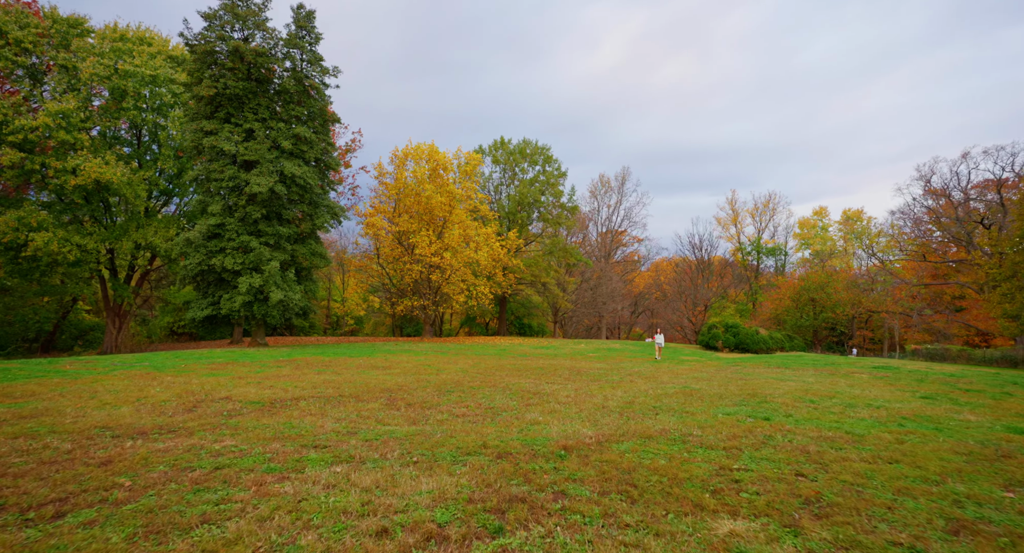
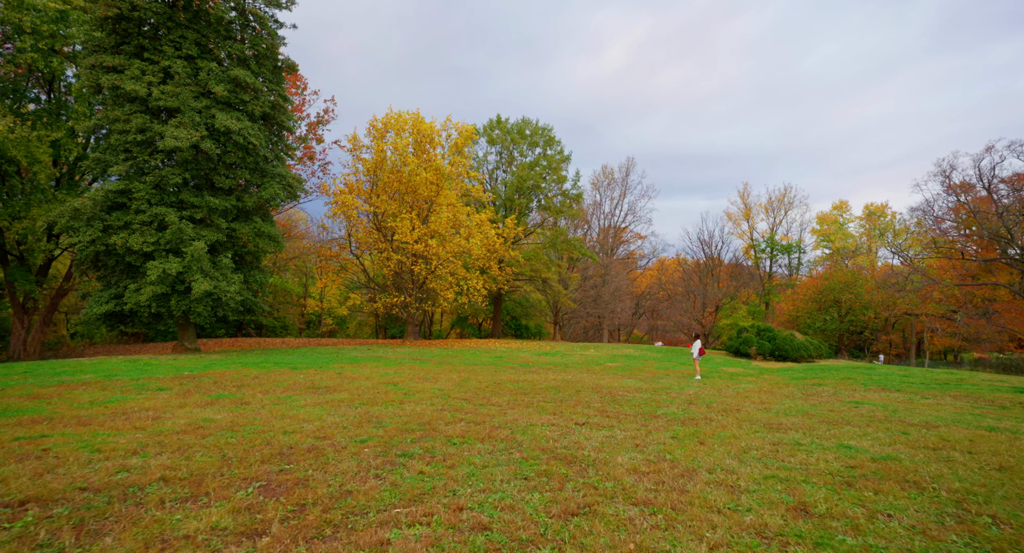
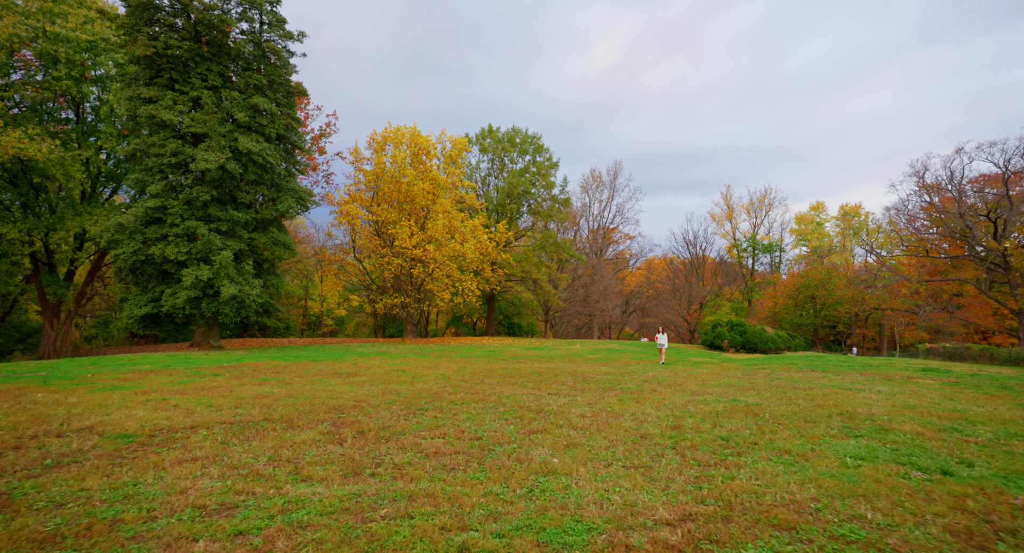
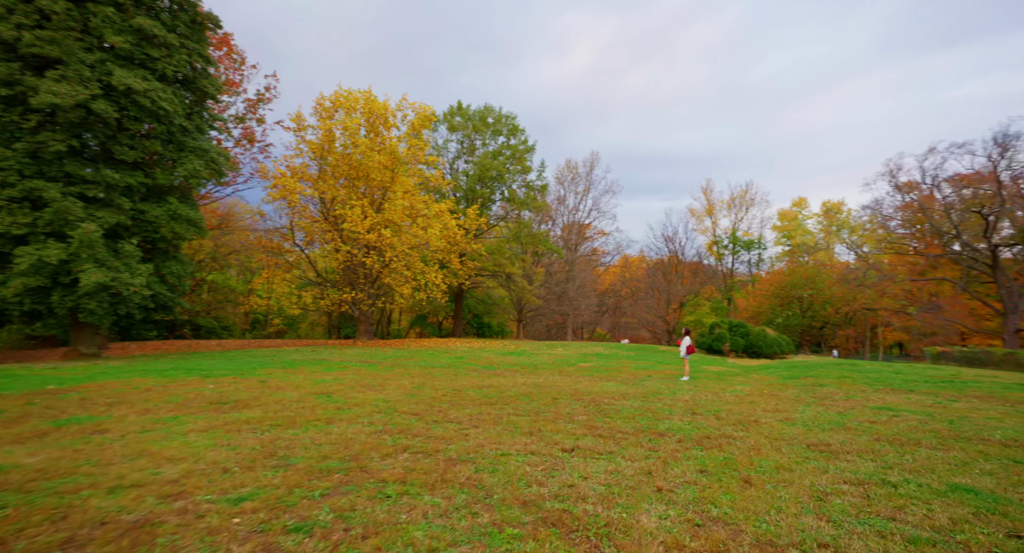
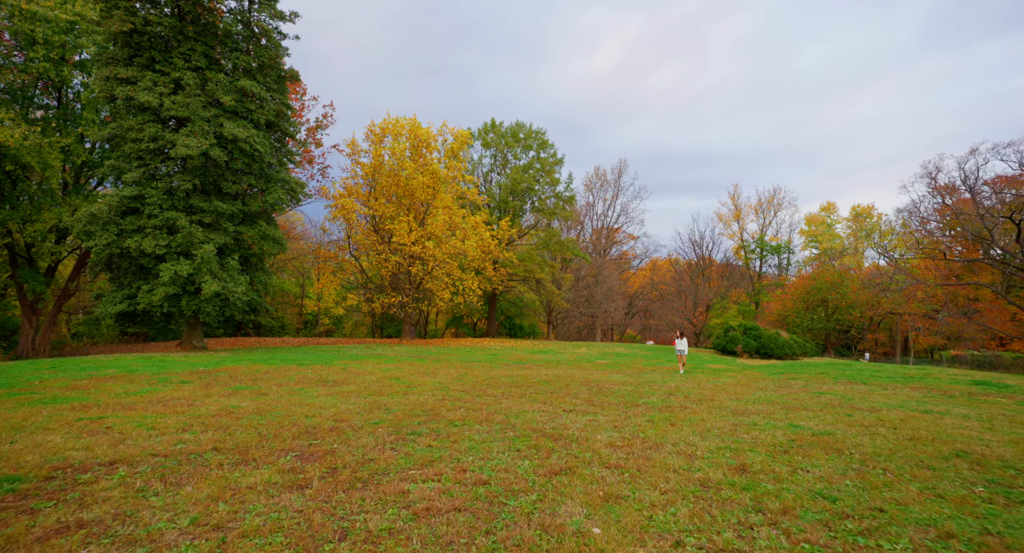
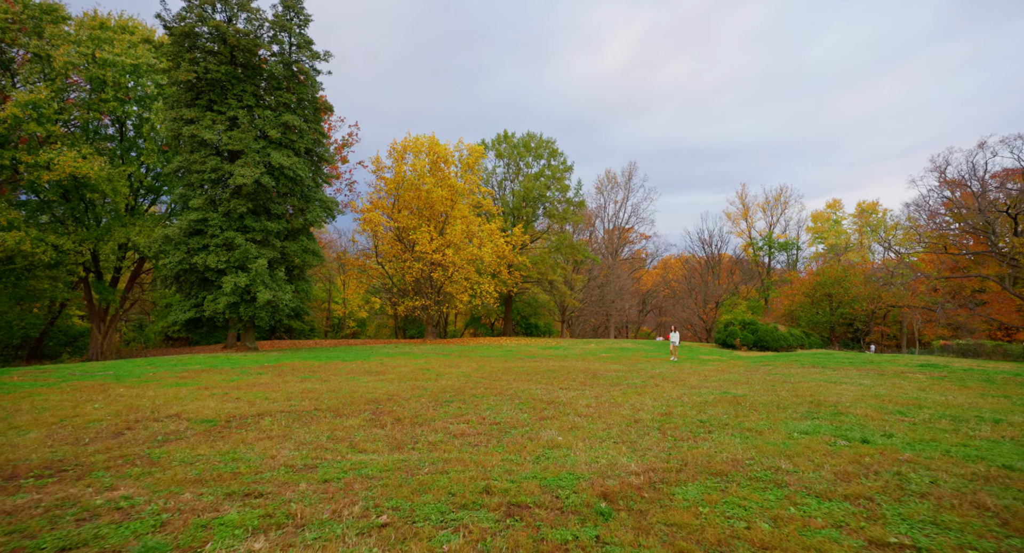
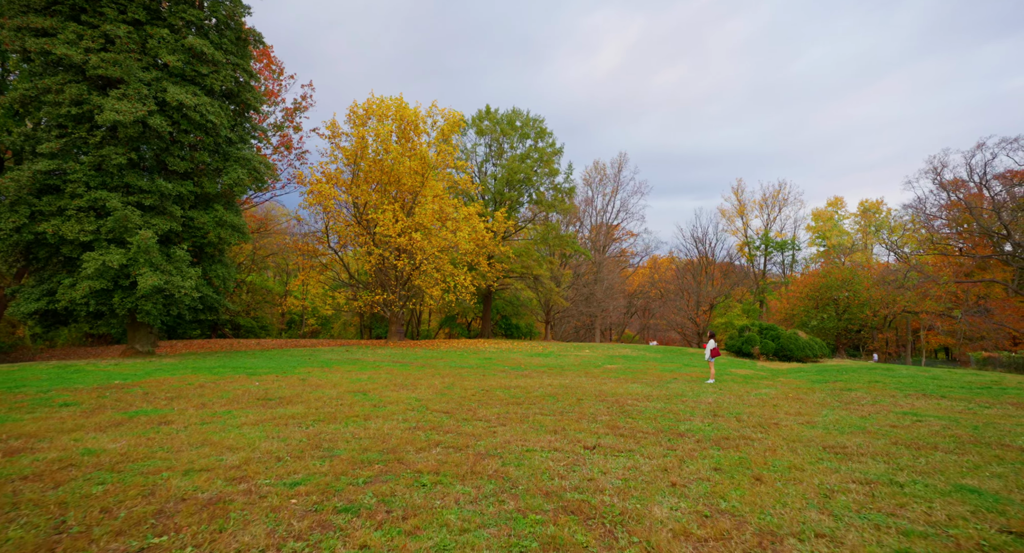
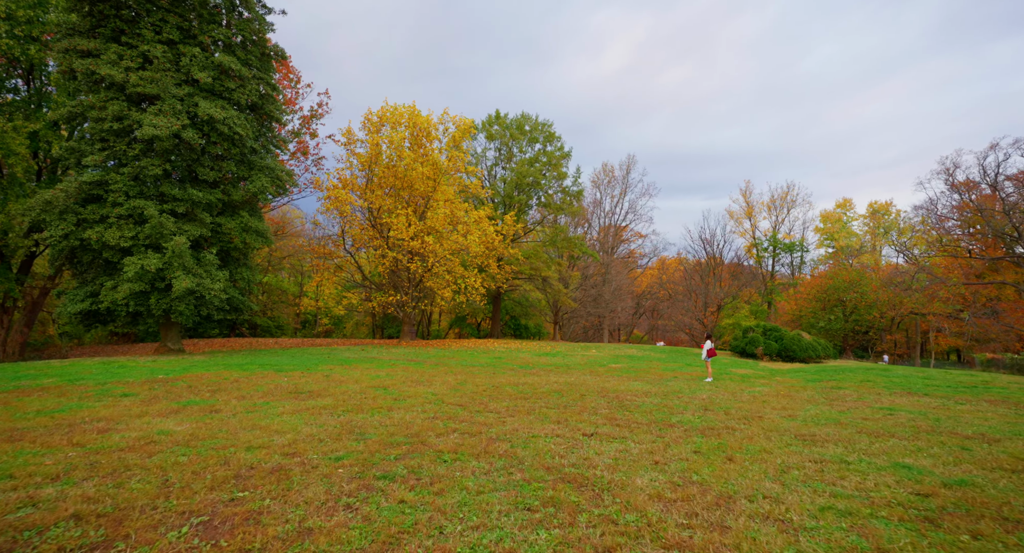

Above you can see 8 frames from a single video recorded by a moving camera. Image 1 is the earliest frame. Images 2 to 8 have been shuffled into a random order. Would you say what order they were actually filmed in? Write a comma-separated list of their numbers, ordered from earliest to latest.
6, 3, 5, 2, 8, 7, 4
